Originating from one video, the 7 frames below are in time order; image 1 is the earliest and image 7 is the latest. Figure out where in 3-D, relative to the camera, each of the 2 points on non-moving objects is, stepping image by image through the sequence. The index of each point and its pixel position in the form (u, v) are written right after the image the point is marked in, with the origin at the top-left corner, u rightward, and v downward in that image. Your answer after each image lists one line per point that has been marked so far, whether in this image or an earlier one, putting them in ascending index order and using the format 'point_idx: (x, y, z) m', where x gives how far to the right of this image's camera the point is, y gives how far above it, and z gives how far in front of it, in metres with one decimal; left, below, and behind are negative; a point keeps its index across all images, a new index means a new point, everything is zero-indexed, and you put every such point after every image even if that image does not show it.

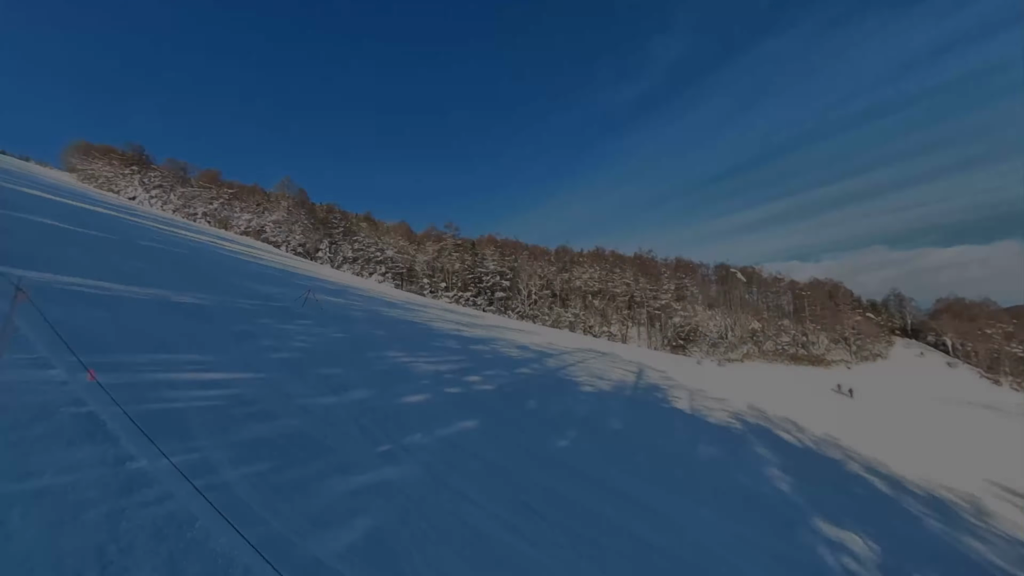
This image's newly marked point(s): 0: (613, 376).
0: (+4.4, -3.8, +15.7) m
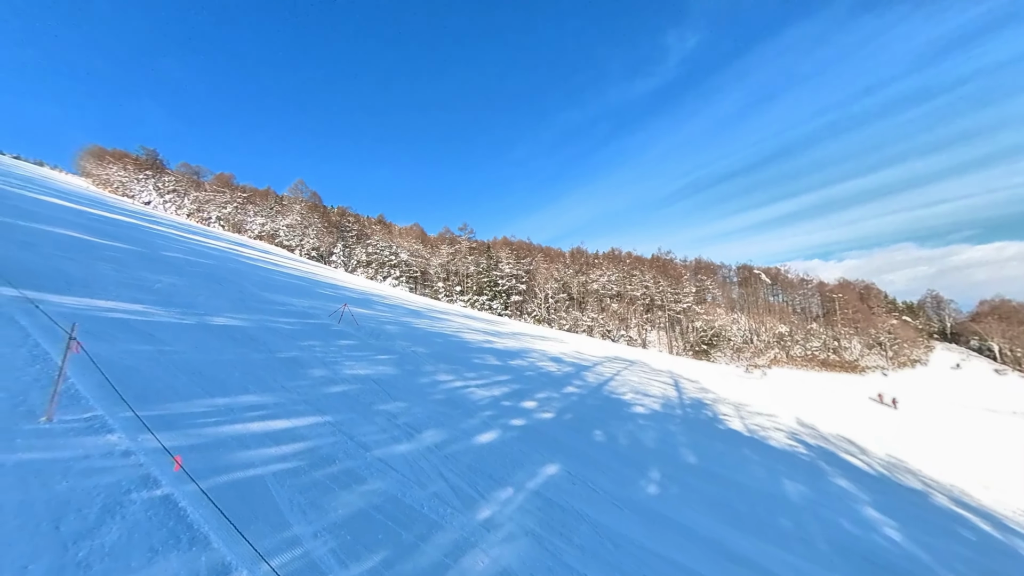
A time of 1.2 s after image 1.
0: (+5.8, -4.2, +14.9) m
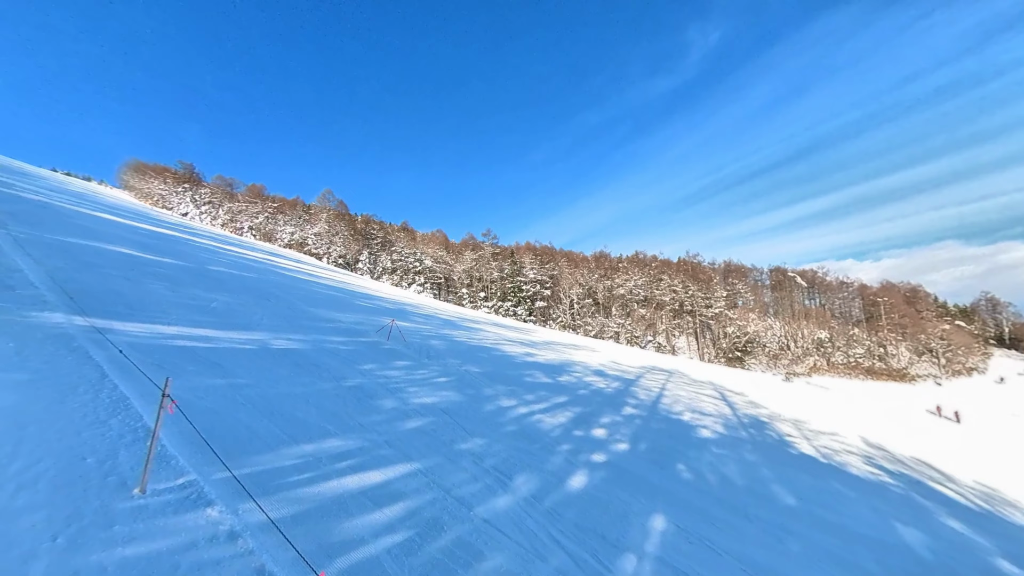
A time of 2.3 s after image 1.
0: (+7.5, -4.5, +14.0) m
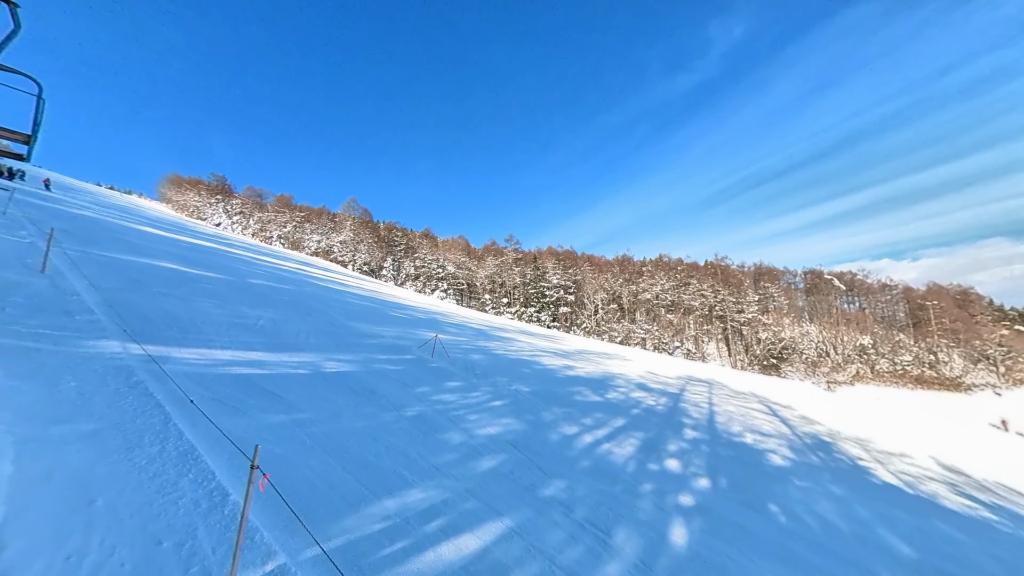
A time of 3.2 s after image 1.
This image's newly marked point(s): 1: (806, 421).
0: (+9.0, -4.9, +13.1) m
1: (+13.4, -6.1, +16.8) m
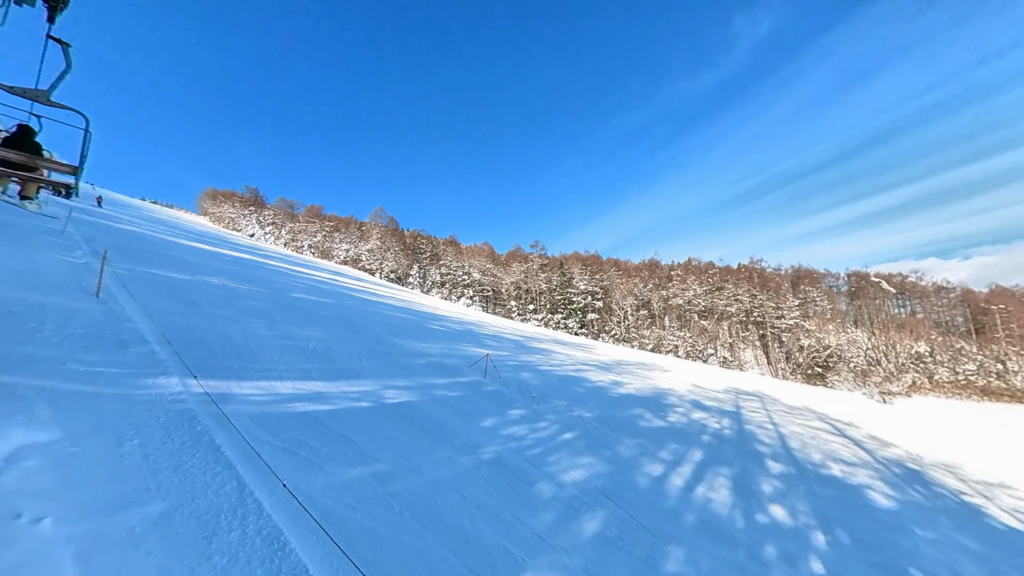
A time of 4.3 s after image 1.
0: (+10.7, -5.2, +11.8) m
1: (+15.3, -6.4, +15.3) m
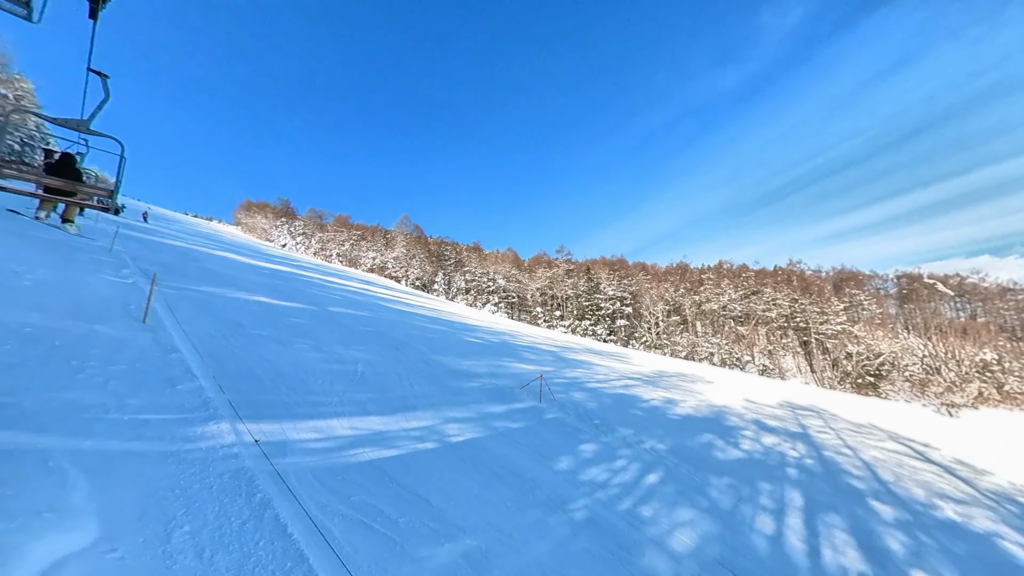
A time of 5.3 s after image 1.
0: (+12.1, -5.5, +10.4) m
1: (+16.9, -6.7, +13.6) m
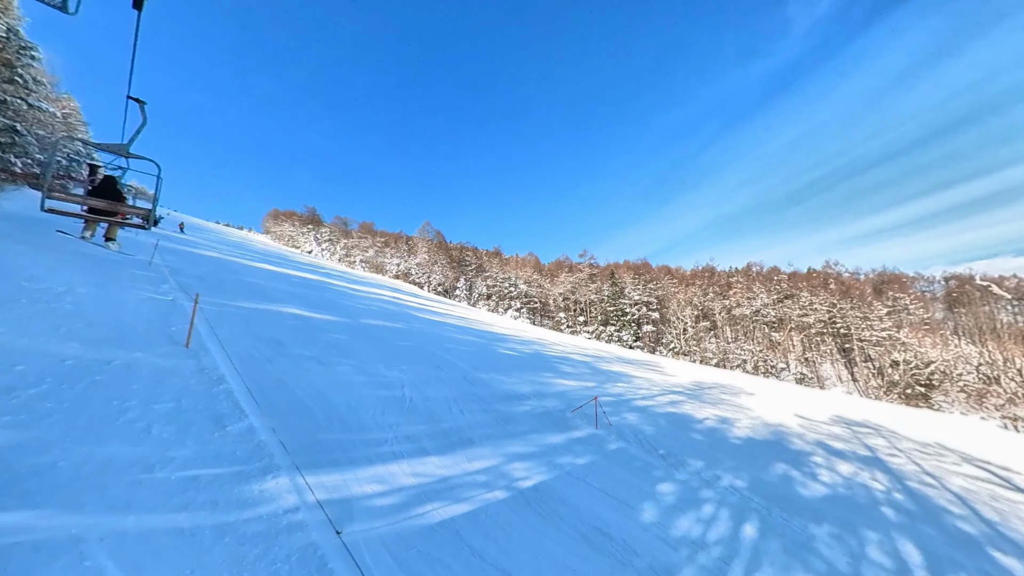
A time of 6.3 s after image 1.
0: (+13.3, -5.8, +9.1) m
1: (+18.3, -7.0, +12.0) m
